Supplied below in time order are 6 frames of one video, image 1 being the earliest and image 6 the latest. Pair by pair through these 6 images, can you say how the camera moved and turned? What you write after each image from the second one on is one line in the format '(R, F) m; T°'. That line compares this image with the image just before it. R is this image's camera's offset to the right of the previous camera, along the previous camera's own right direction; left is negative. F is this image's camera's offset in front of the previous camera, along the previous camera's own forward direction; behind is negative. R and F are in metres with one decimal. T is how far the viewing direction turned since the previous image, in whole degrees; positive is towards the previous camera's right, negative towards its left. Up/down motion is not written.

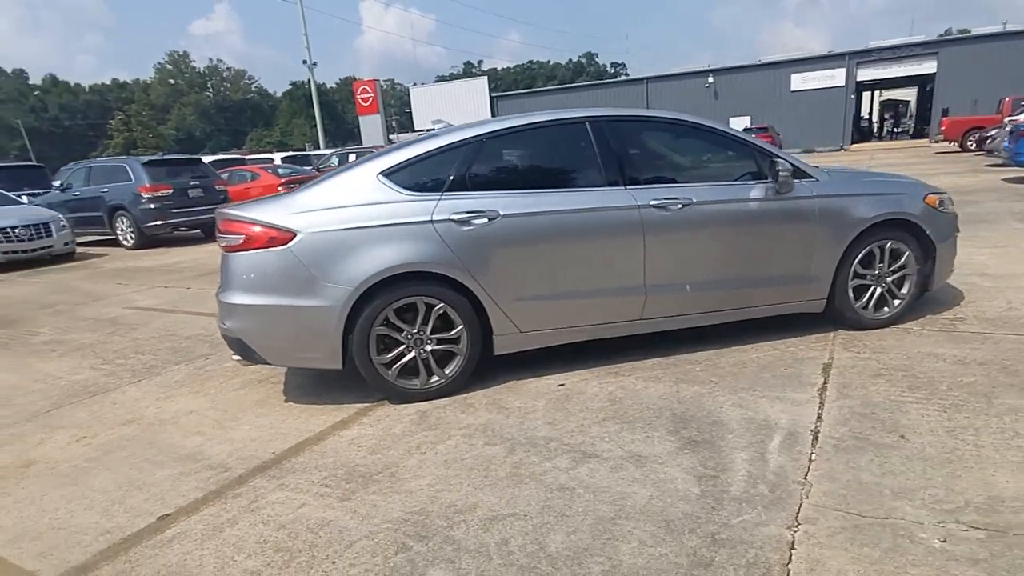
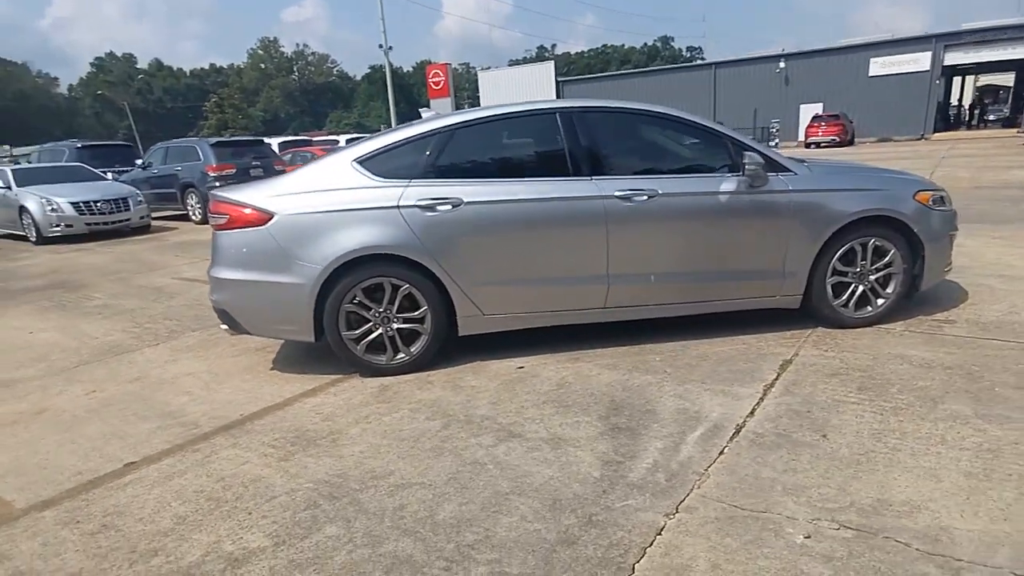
(+0.7, -0.1) m; -7°
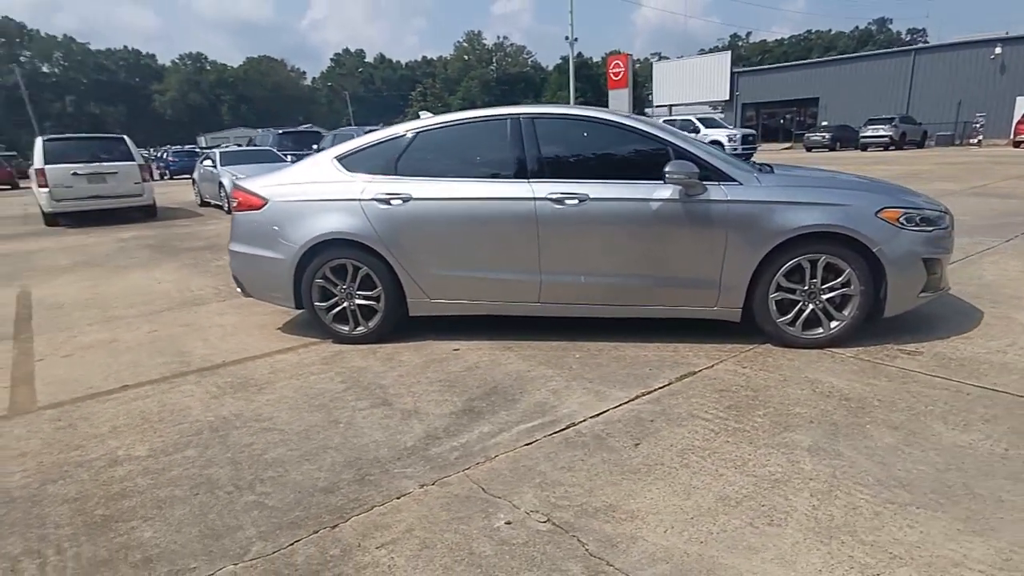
(+1.8, -0.1) m; -17°
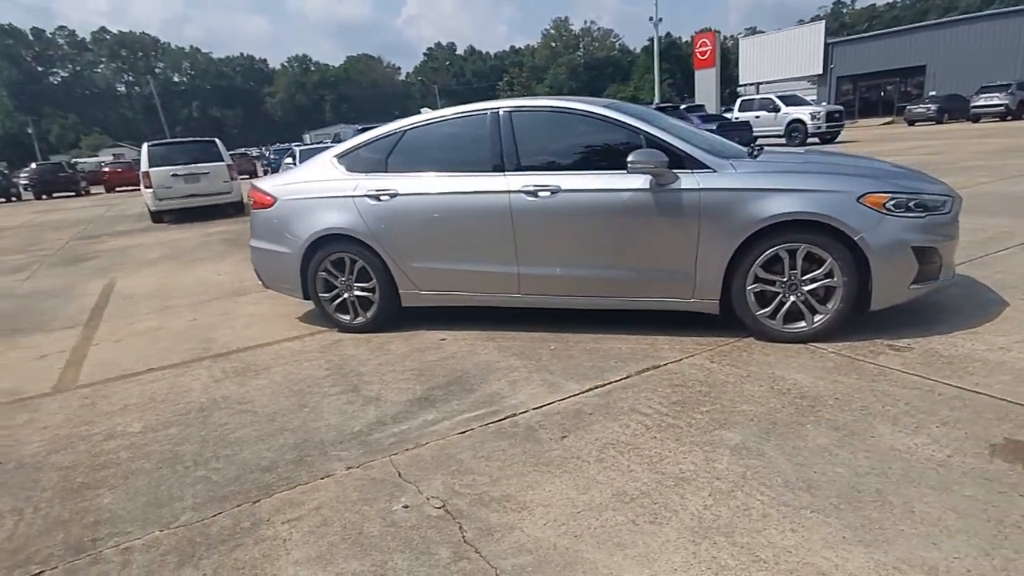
(+0.8, 0.0) m; -9°
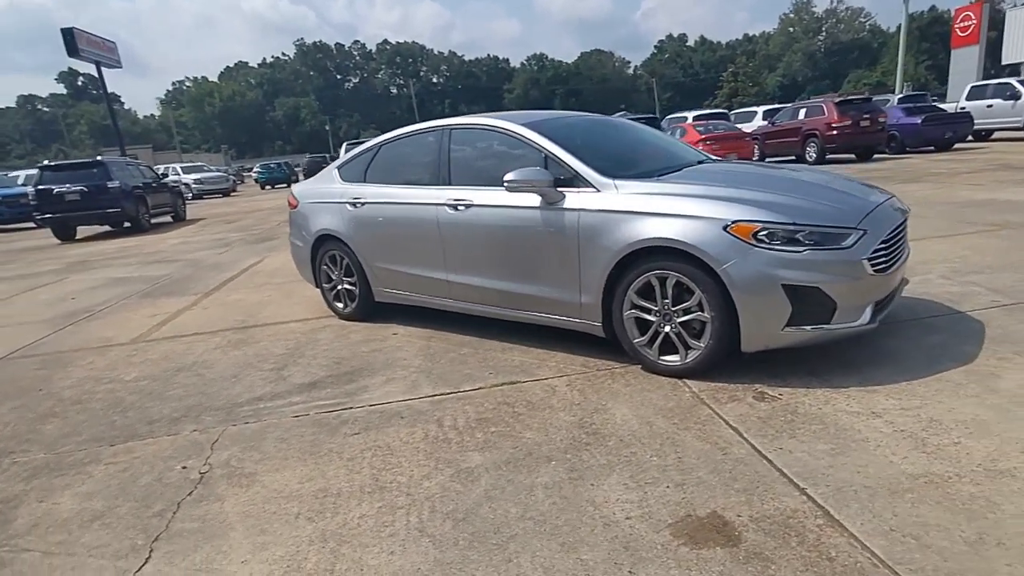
(+2.1, +0.2) m; -21°
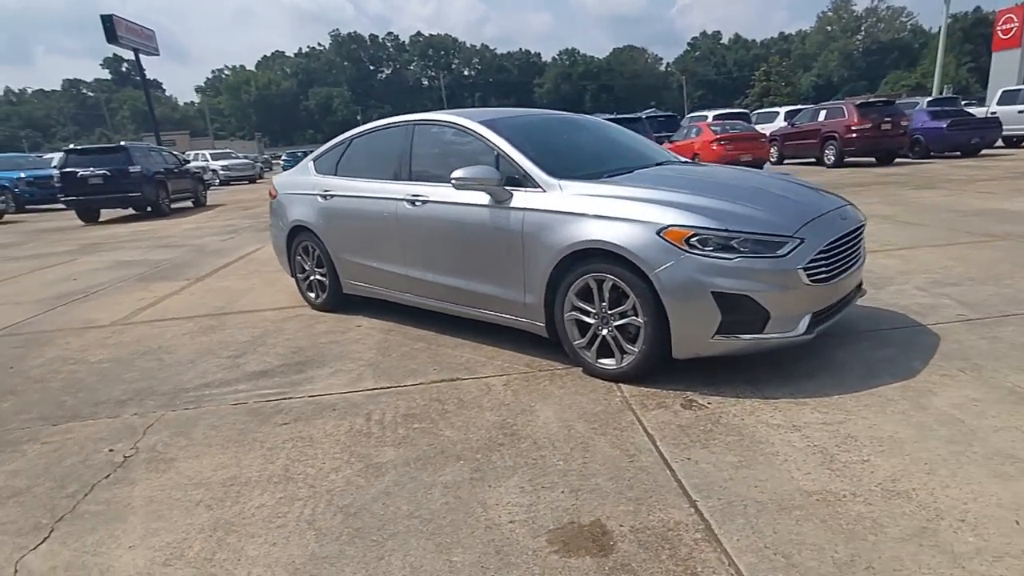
(+0.5, 0.0) m; -3°
